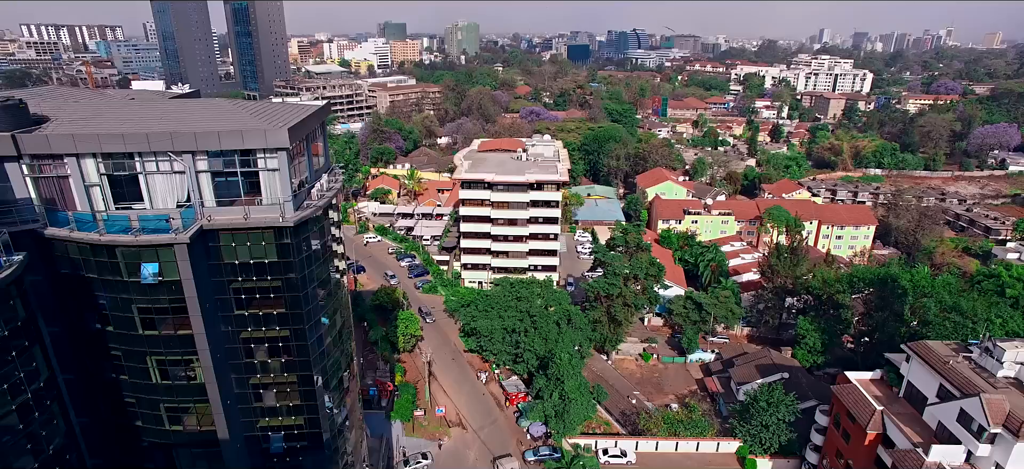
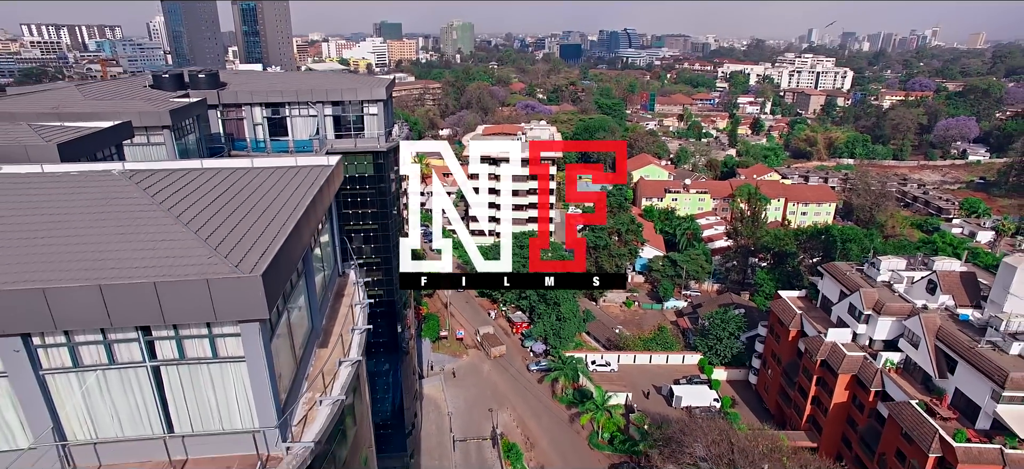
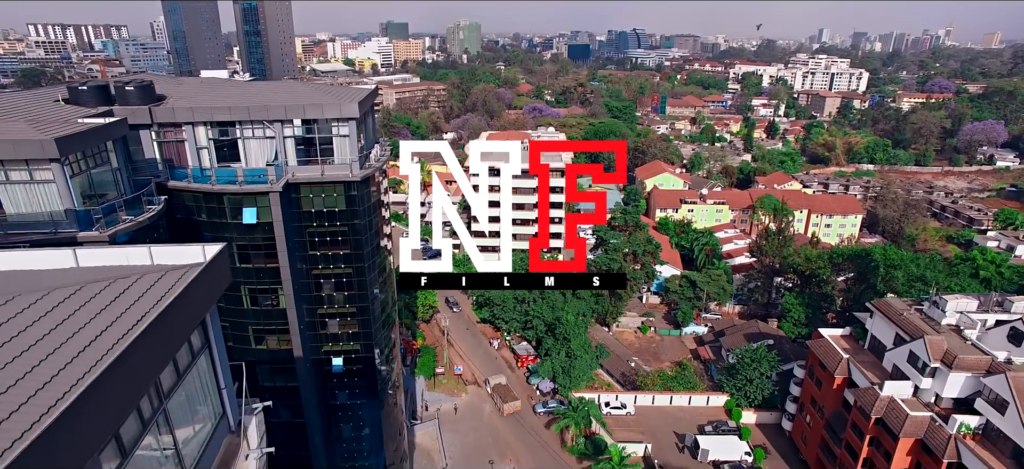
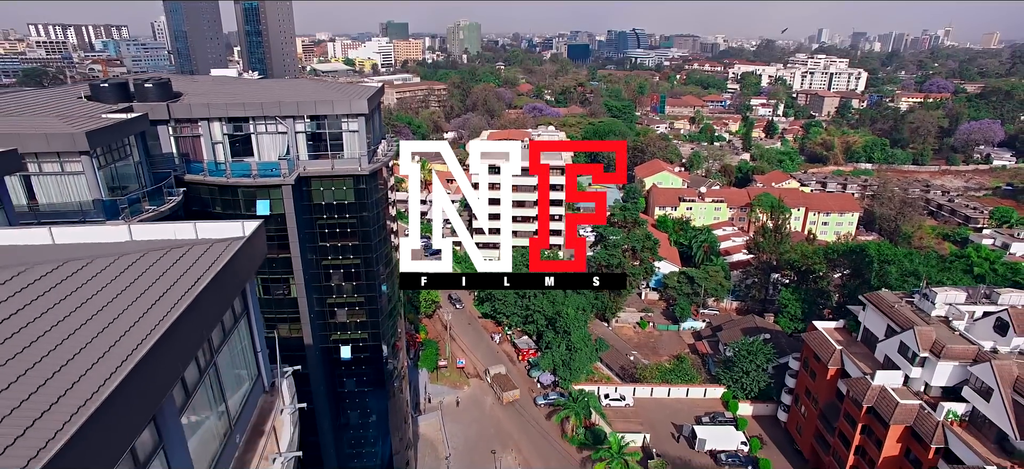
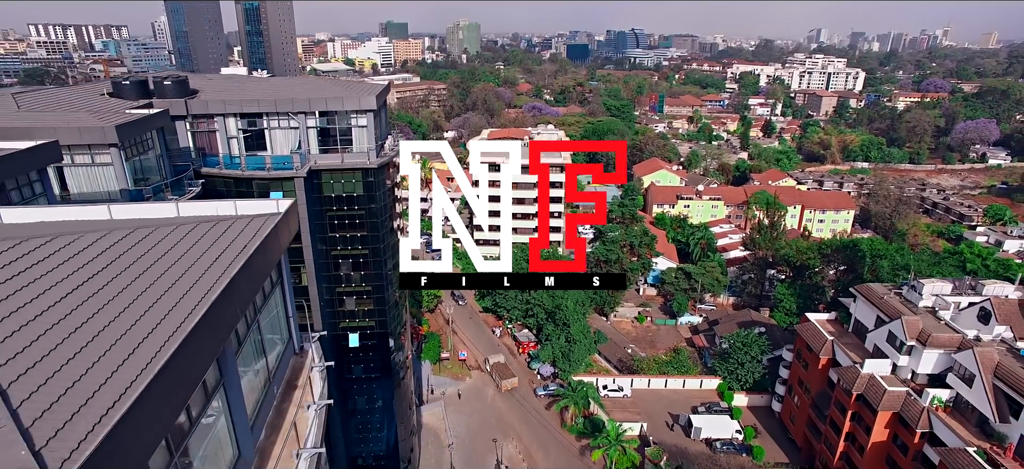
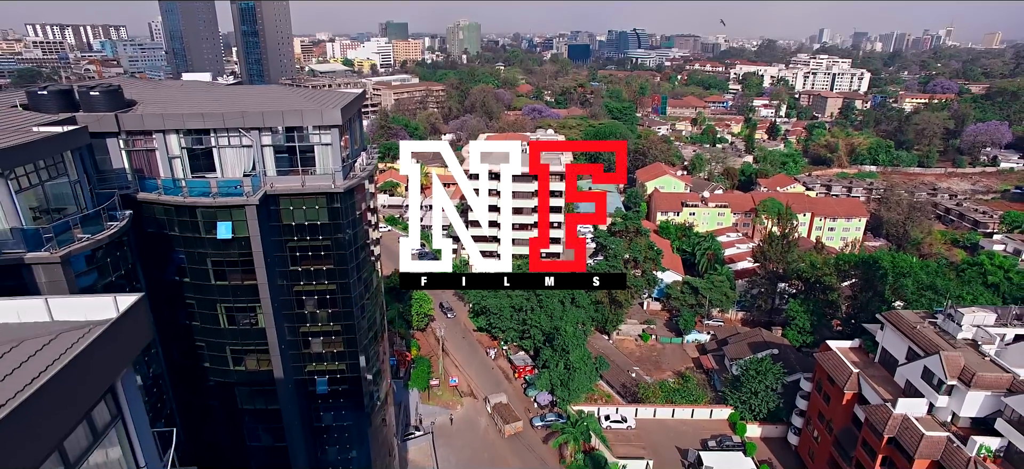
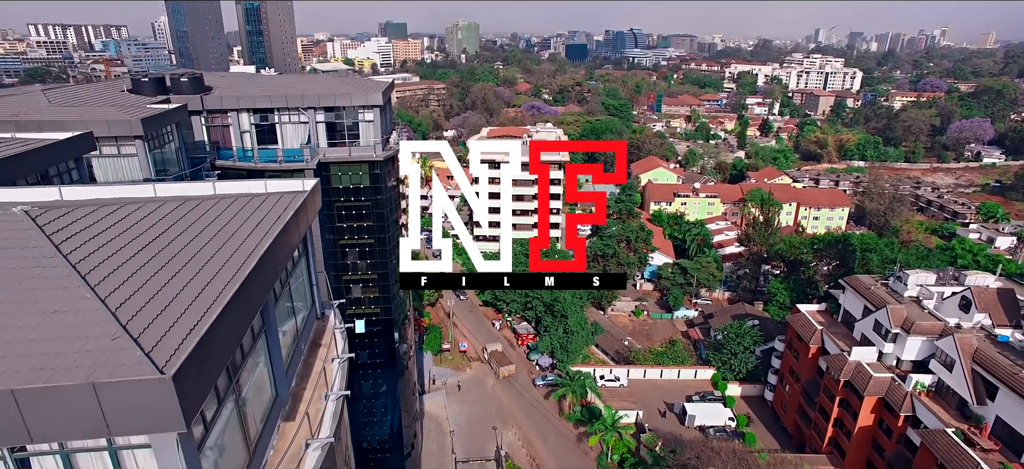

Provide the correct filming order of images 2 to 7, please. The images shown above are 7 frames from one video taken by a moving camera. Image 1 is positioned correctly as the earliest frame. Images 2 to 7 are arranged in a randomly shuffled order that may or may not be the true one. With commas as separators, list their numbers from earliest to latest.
6, 3, 4, 5, 7, 2
